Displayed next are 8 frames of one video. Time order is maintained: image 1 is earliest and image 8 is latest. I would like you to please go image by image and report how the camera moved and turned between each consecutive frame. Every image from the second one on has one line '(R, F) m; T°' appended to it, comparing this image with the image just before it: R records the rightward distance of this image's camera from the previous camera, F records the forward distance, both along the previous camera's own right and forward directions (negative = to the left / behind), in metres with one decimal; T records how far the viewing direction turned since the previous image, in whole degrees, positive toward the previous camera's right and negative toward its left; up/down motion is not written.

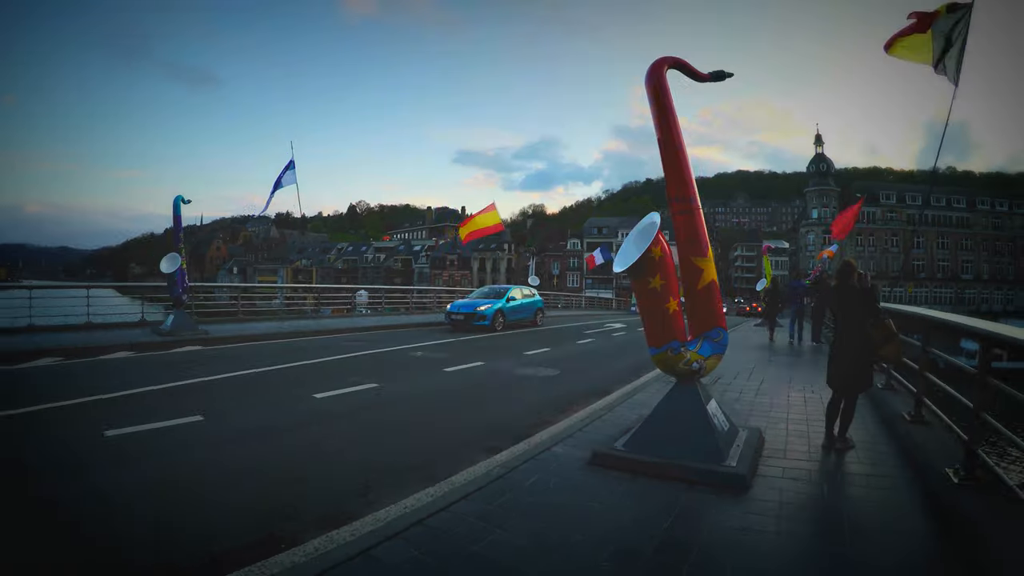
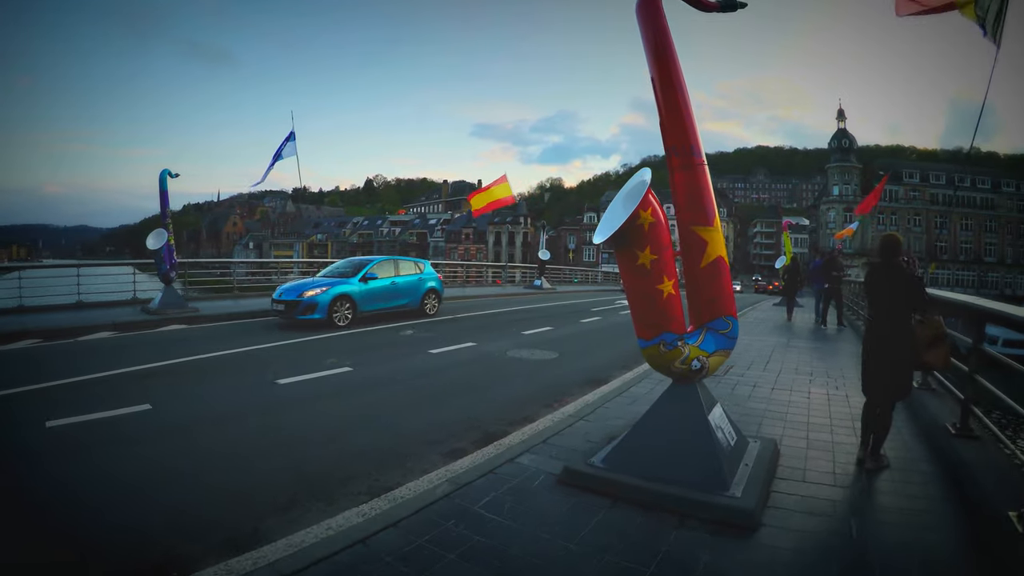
(+0.4, +0.9) m; -2°
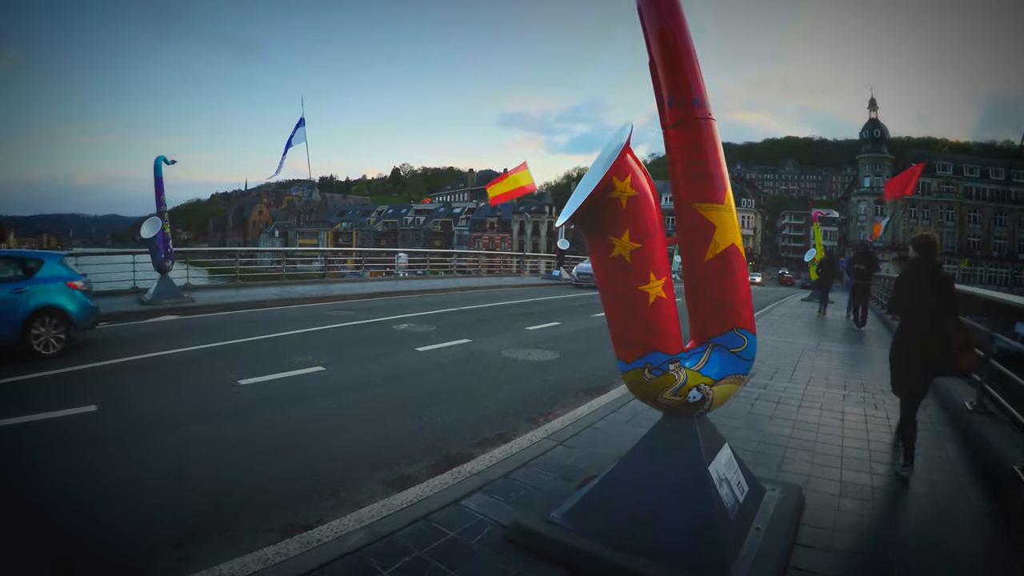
(+0.4, +0.9) m; -2°
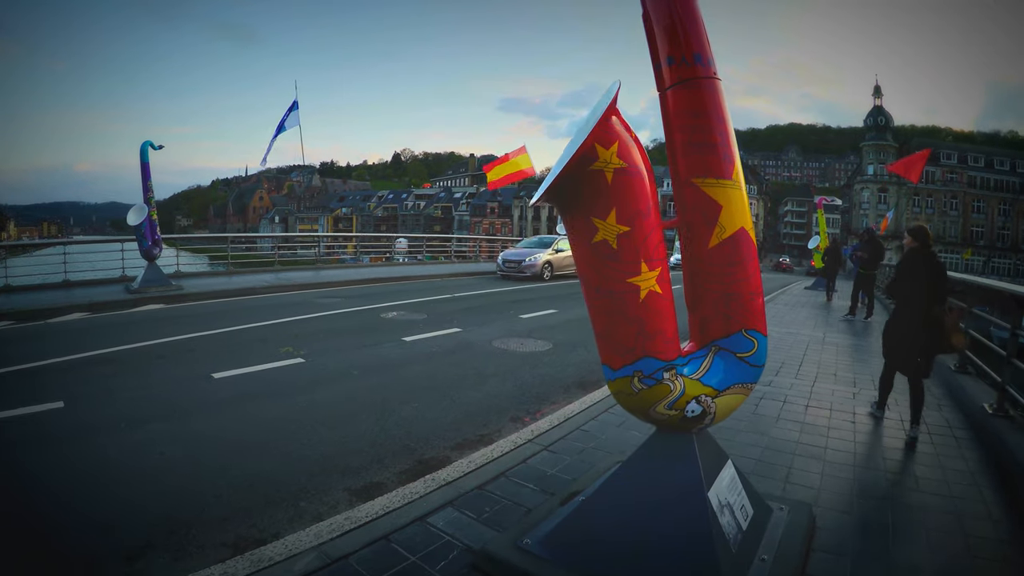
(+0.1, +0.4) m; 0°
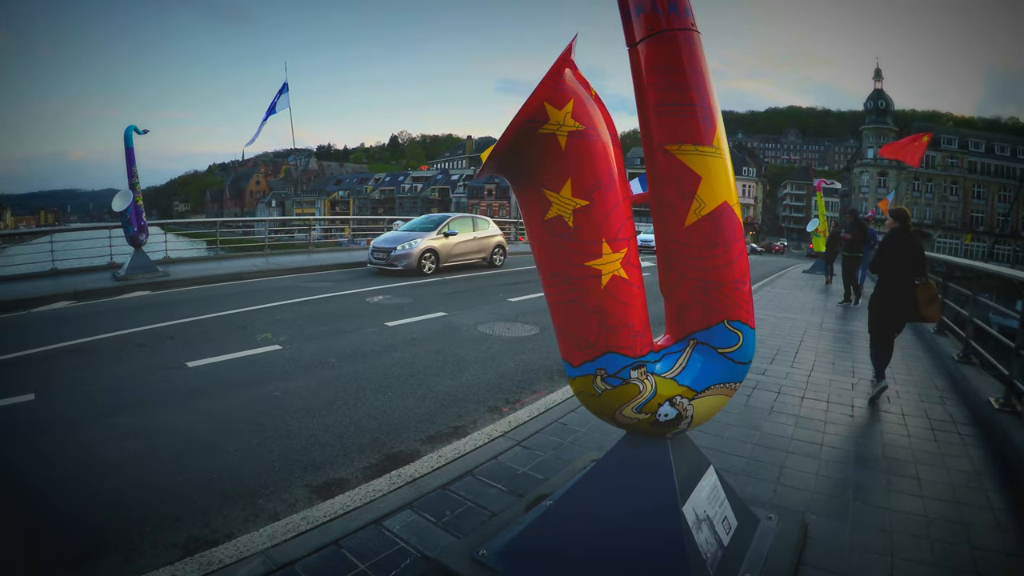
(+0.2, +0.3) m; 0°
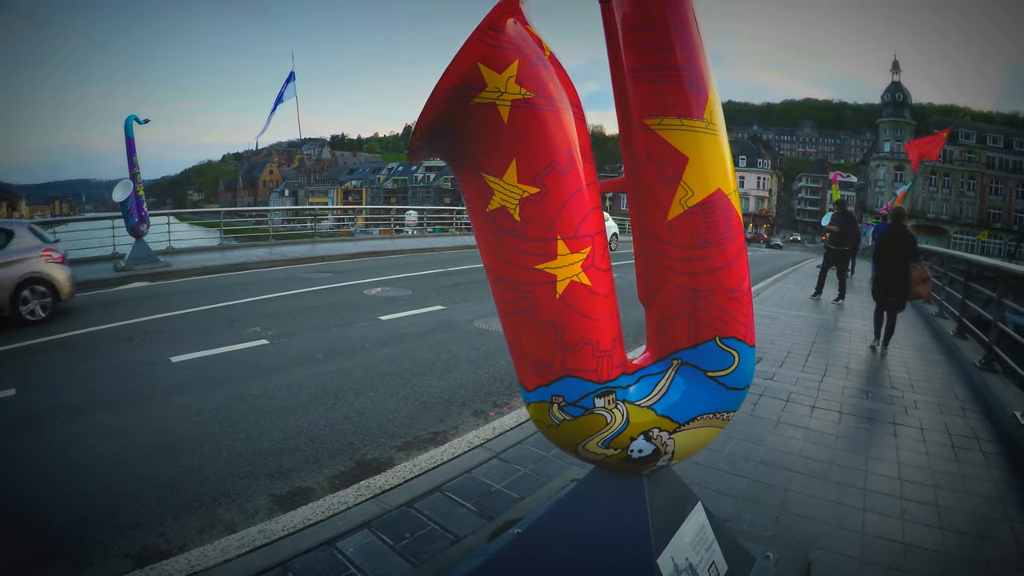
(+0.2, +0.3) m; -1°
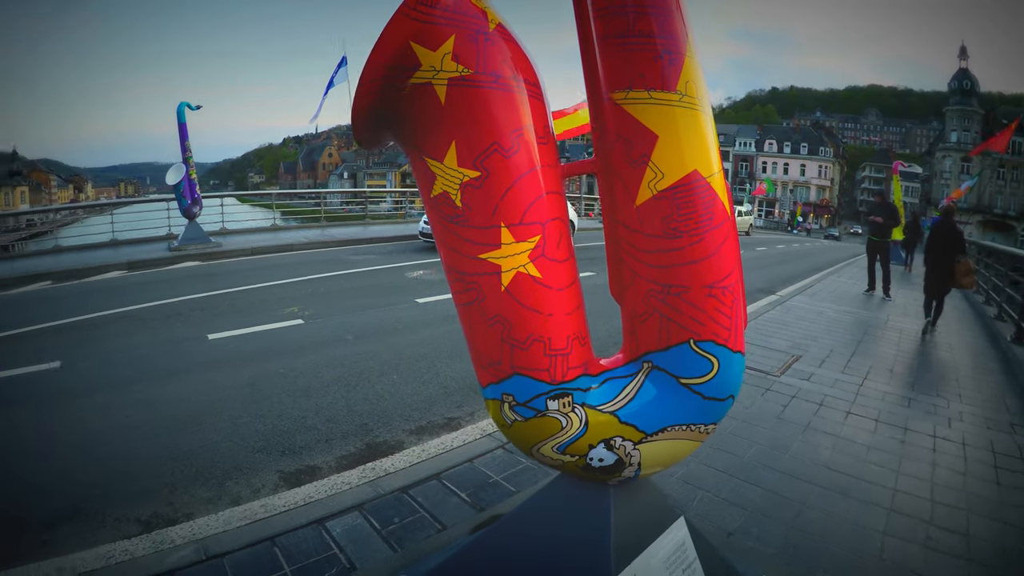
(+0.2, +0.1) m; -5°
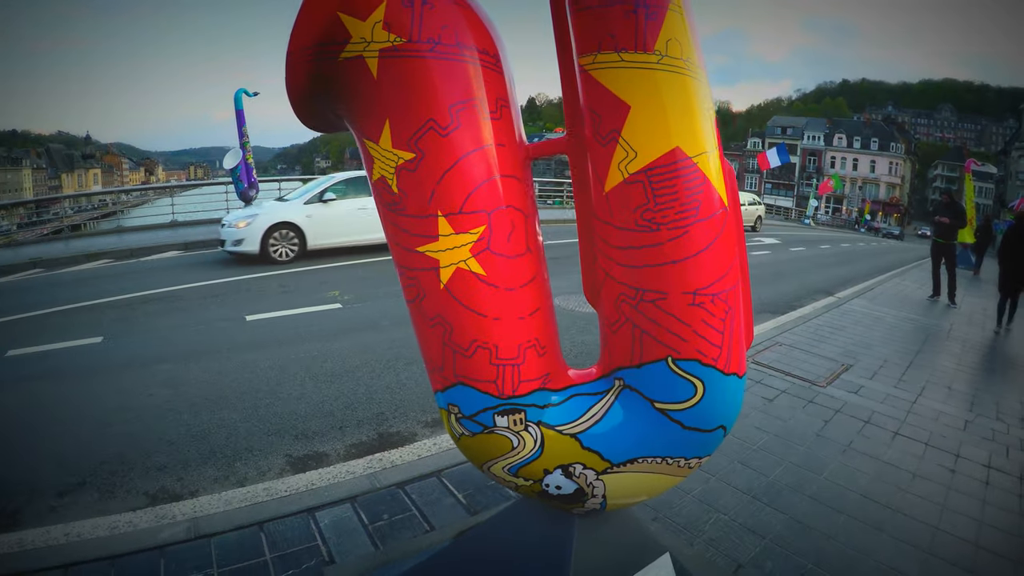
(+0.2, +0.1) m; -6°
